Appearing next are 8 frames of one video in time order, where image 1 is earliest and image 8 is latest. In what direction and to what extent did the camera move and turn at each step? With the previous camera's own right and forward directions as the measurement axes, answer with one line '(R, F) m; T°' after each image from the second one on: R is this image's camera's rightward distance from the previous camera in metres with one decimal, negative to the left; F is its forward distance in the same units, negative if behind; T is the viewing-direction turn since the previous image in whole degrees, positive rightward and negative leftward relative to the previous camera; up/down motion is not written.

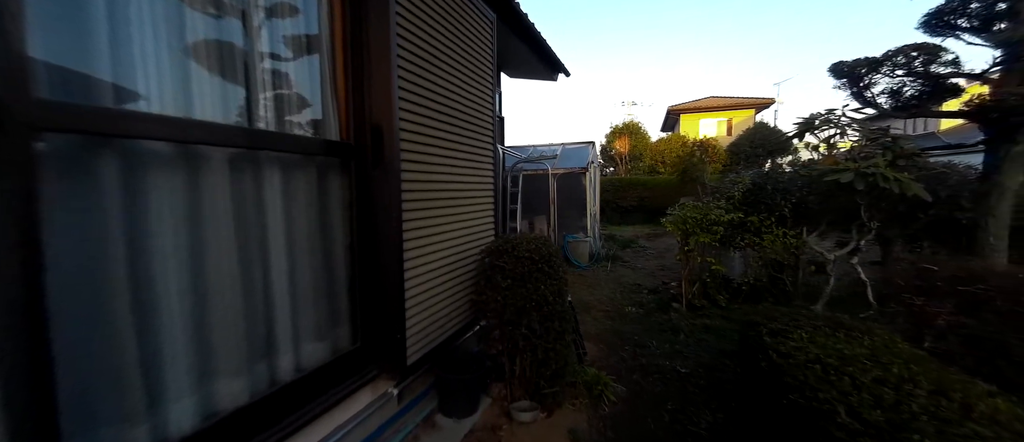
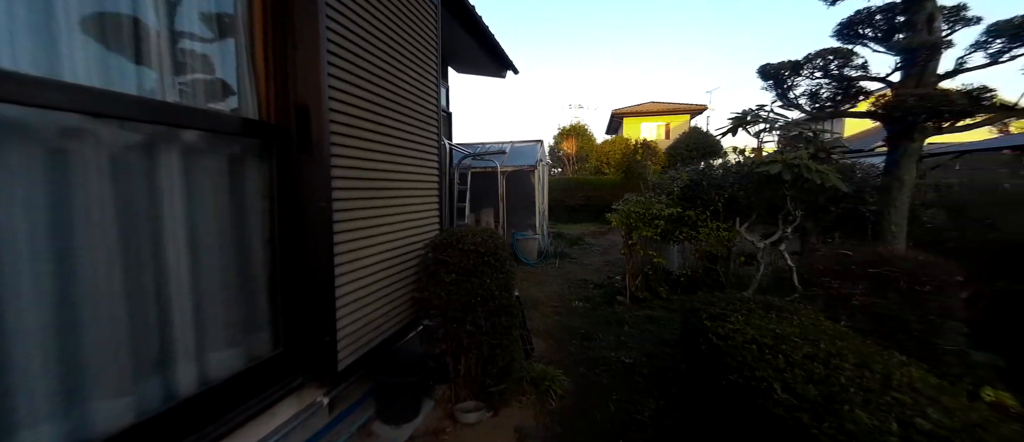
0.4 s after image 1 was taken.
(0.0, +0.2) m; +8°
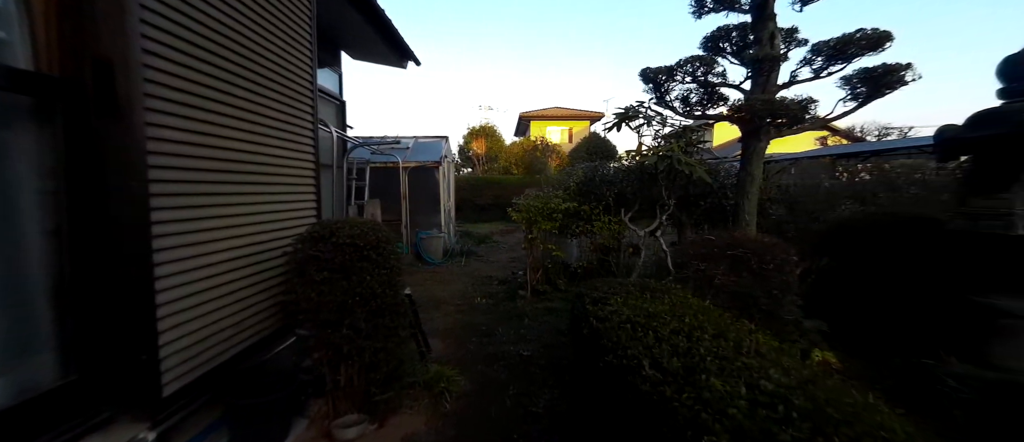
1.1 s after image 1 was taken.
(+0.3, +0.2) m; +14°
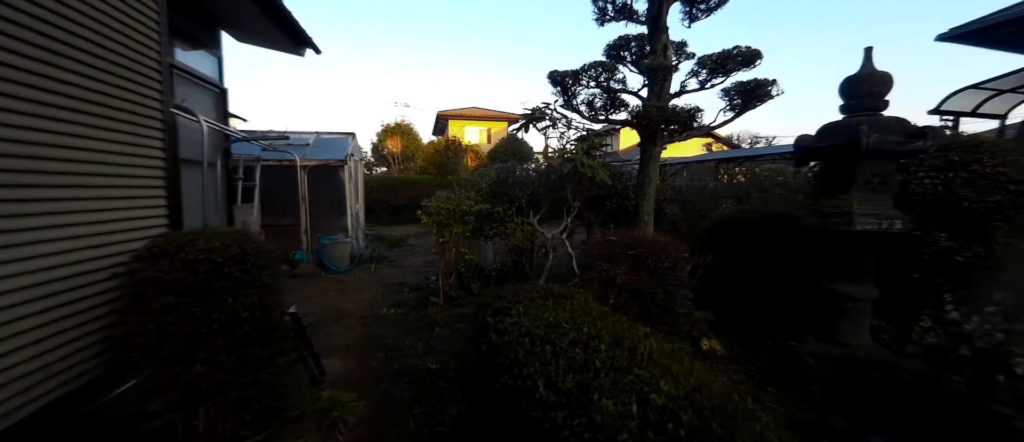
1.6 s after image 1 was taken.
(+0.2, +0.2) m; +12°
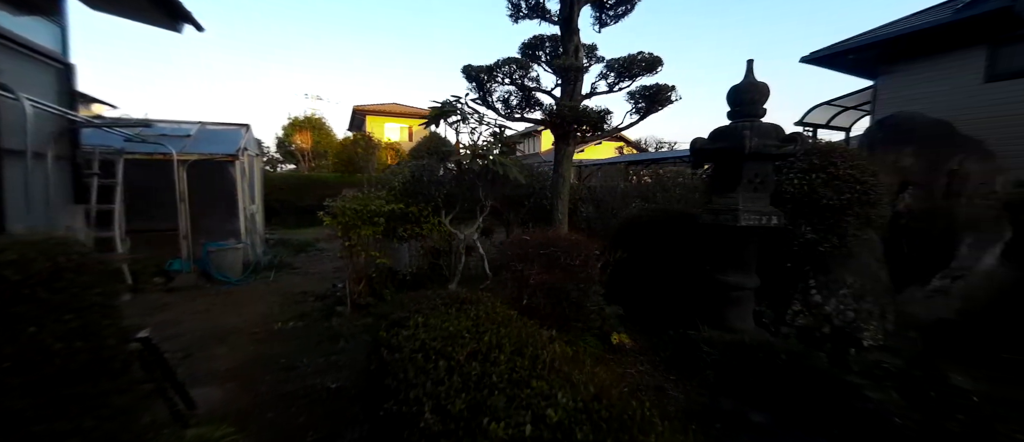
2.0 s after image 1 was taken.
(+0.2, +0.2) m; +11°
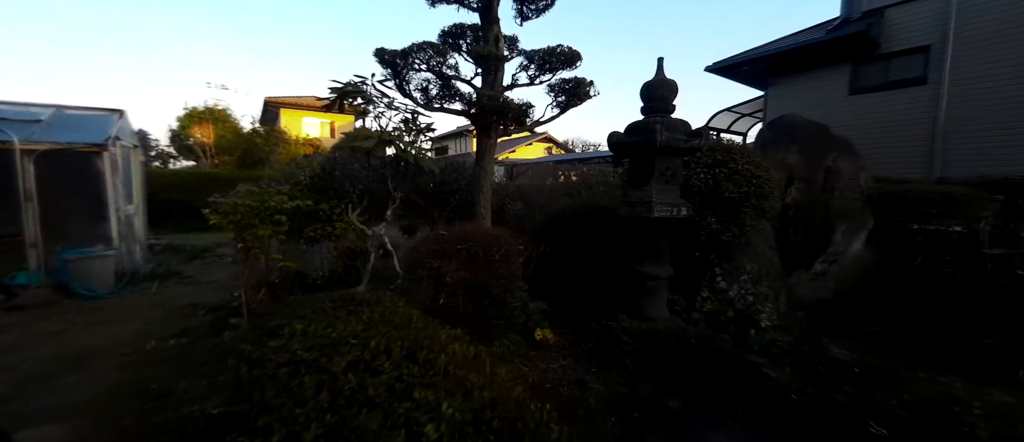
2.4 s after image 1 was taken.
(+0.2, +0.2) m; +10°
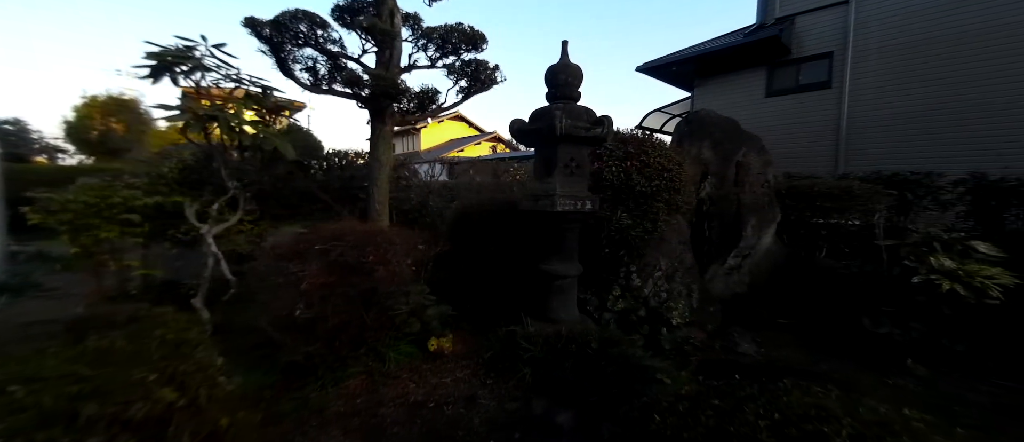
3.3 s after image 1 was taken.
(+0.5, +0.3) m; +6°
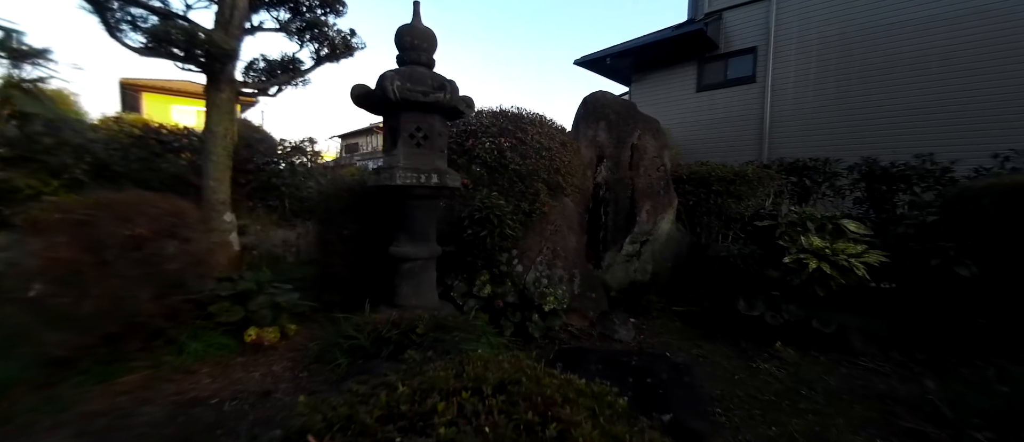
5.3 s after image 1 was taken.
(+1.0, +0.2) m; +3°
